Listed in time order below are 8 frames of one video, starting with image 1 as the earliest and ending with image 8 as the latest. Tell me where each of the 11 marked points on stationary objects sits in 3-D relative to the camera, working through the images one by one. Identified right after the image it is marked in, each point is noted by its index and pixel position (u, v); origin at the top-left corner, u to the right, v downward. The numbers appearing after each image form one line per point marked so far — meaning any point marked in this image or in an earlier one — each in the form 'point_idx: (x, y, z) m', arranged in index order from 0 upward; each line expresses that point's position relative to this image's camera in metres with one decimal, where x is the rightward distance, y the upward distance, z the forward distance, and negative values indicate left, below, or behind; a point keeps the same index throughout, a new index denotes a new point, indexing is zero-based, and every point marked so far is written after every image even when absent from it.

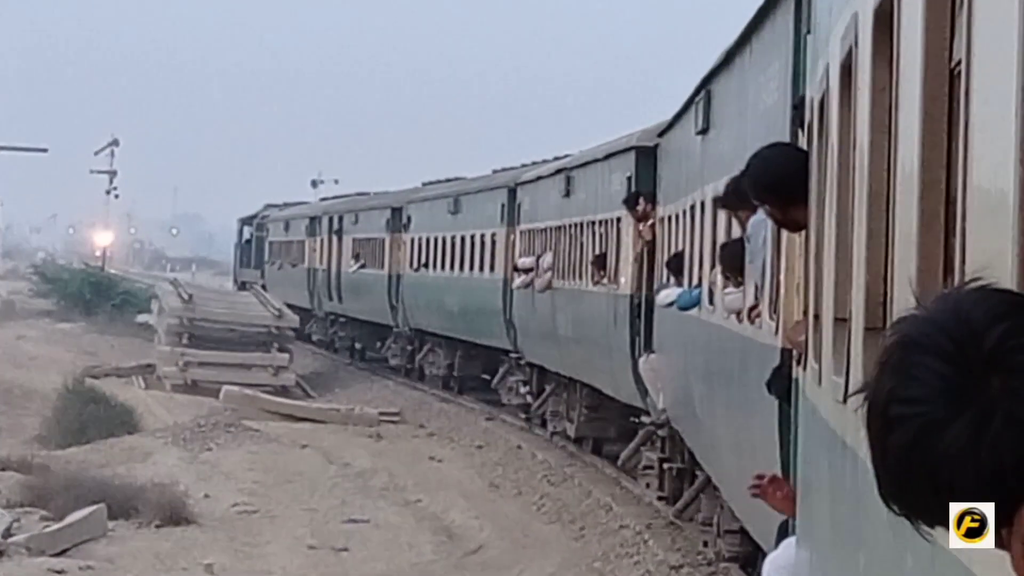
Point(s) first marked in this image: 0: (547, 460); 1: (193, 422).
0: (+0.3, -1.7, +16.6) m
1: (-3.6, -1.5, +18.7) m
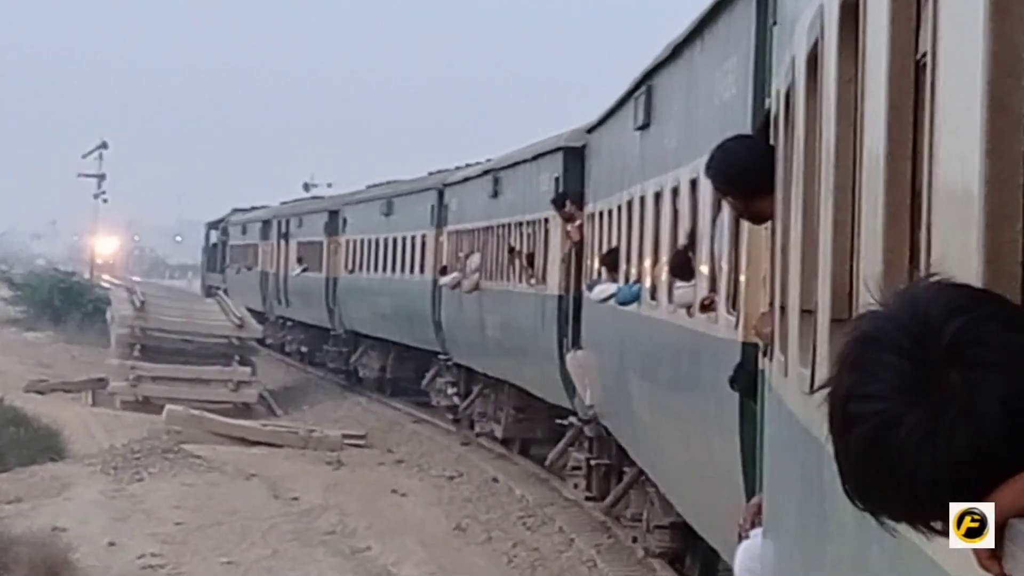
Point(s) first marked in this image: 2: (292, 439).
0: (+0.1, -1.8, +14.4) m
1: (-3.8, -1.5, +16.5) m
2: (-2.3, -1.6, +17.8) m
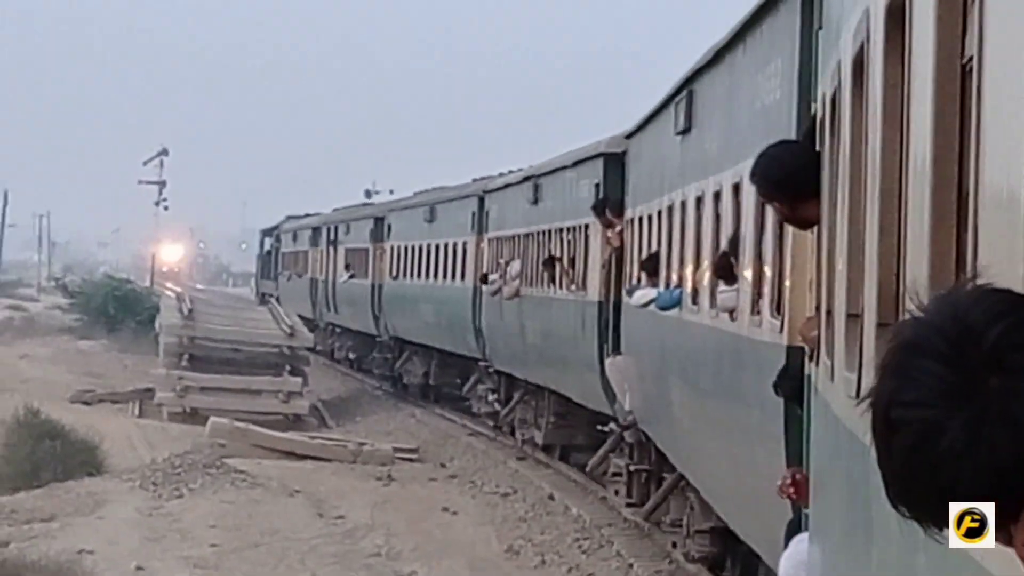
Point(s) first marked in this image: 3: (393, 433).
0: (+0.6, -1.8, +13.6) m
1: (-3.3, -1.6, +15.8) m
2: (-1.7, -1.7, +17.1) m
3: (-1.4, -1.7, +20.0) m
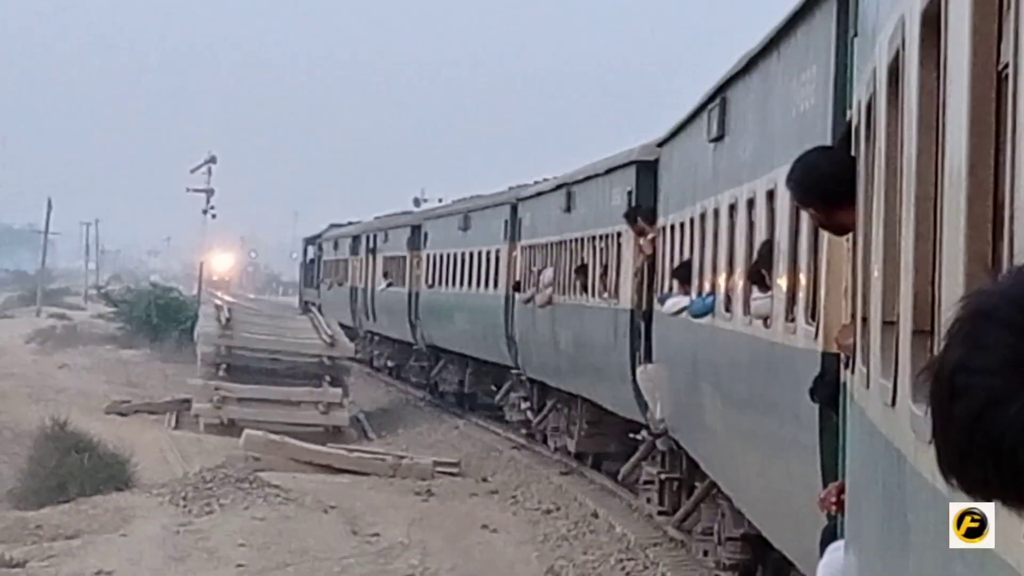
0: (+0.9, -1.9, +12.9) m
1: (-2.9, -1.7, +15.3) m
2: (-1.3, -1.7, +16.5) m
3: (-0.9, -1.8, +19.4) m
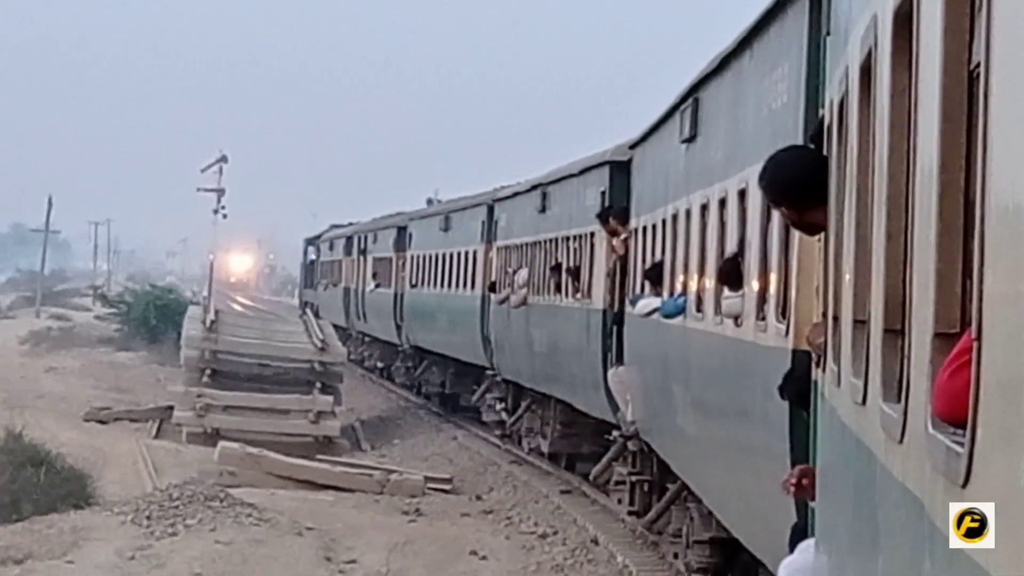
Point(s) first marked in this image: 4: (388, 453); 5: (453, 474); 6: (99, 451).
0: (+0.8, -1.9, +11.7) m
1: (-2.9, -1.7, +14.1) m
2: (-1.3, -1.8, +15.3) m
3: (-0.9, -1.9, +18.1) m
4: (-1.4, -1.9, +19.0) m
5: (-0.6, -1.9, +16.8) m
6: (-4.2, -1.6, +17.2) m
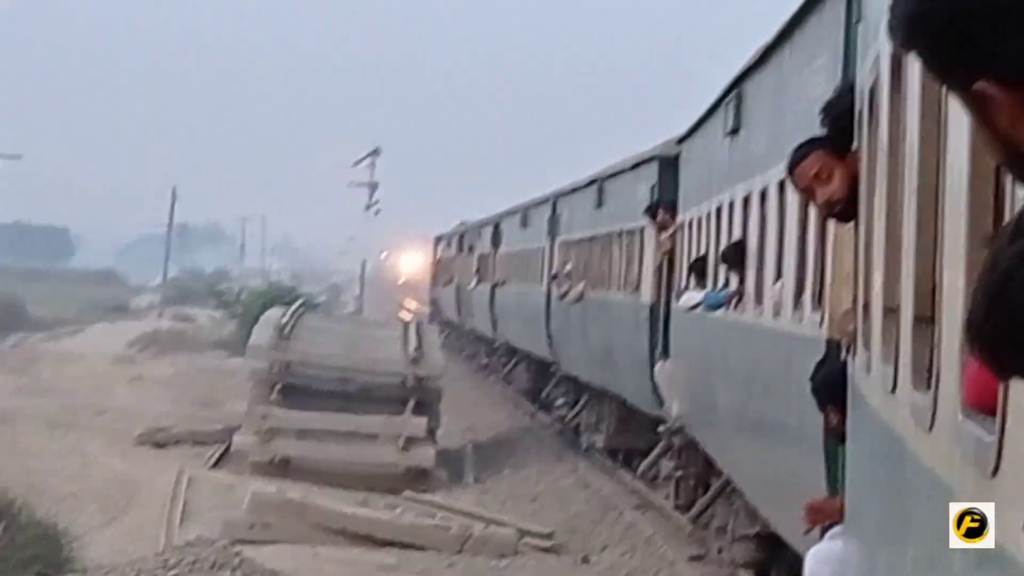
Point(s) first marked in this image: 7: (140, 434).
0: (+1.3, -1.9, +8.0) m
1: (-2.2, -1.7, +10.8) m
2: (-0.5, -1.8, +11.8) m
3: (+0.2, -1.8, +14.6) m
4: (-0.2, -1.9, +15.5) m
5: (+0.4, -1.9, +13.2) m
6: (-3.1, -1.6, +14.1) m
7: (-3.8, -1.5, +17.1) m
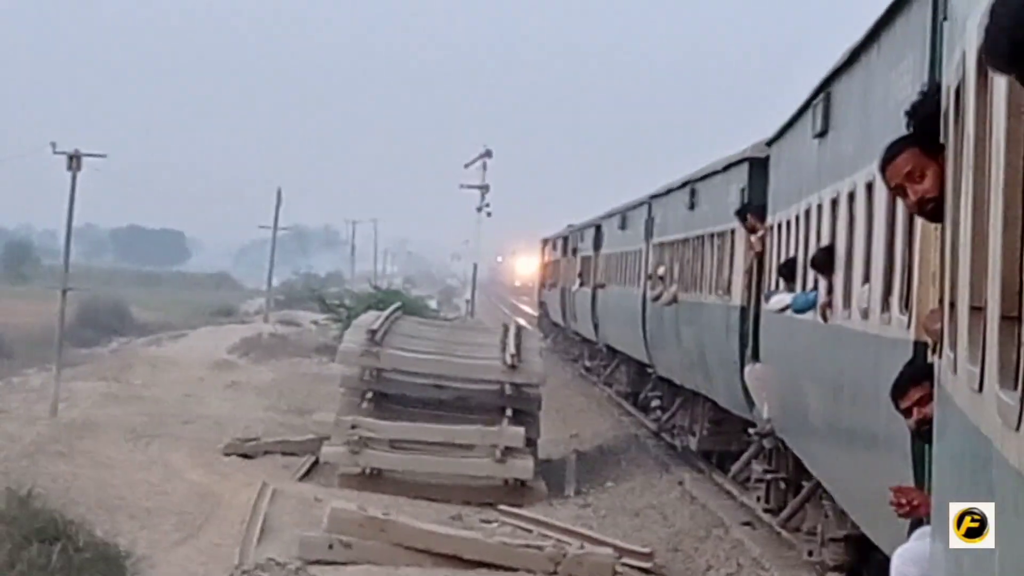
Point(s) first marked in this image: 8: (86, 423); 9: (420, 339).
0: (+1.6, -1.9, +7.0) m
1: (-1.6, -1.7, +10.0) m
2: (+0.1, -1.8, +11.0) m
3: (+1.1, -1.9, +13.7) m
4: (+0.7, -1.9, +14.6) m
5: (+1.1, -1.9, +12.3) m
6: (-2.3, -1.7, +13.4) m
7: (-2.8, -1.5, +16.4) m
8: (-4.2, -1.3, +16.4) m
9: (-0.9, -0.5, +17.0) m
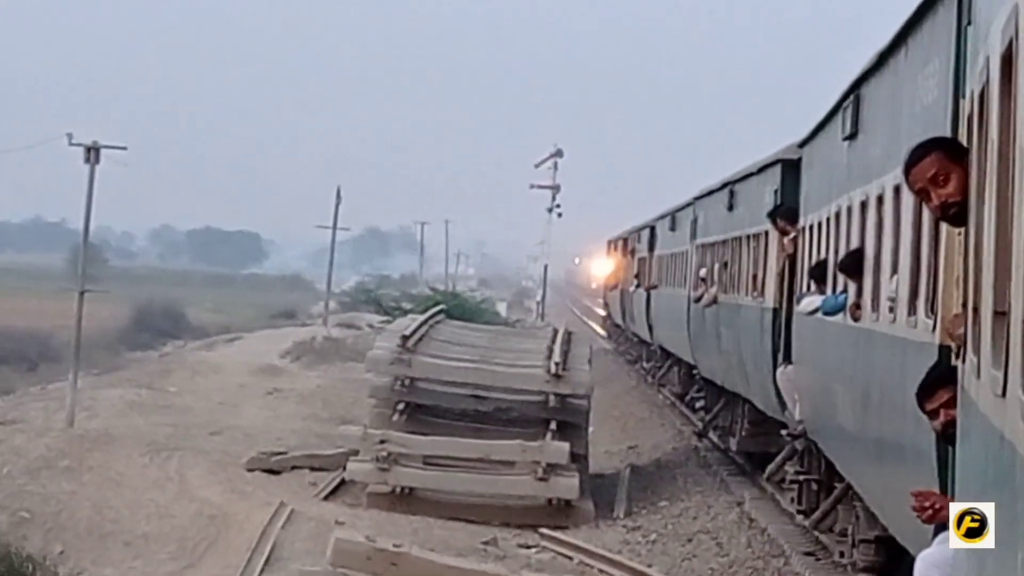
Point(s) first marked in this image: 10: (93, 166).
0: (+1.6, -1.9, +5.7) m
1: (-1.5, -1.7, +8.9) m
2: (+0.3, -1.8, +9.7) m
3: (+1.3, -1.9, +12.4) m
4: (+1.0, -1.9, +13.4) m
5: (+1.4, -1.9, +11.0) m
6: (-2.1, -1.7, +12.2) m
7: (-2.3, -1.6, +15.3) m
8: (-3.7, -1.4, +15.4) m
9: (-0.4, -0.5, +15.8) m
10: (-4.0, +1.2, +16.1) m
